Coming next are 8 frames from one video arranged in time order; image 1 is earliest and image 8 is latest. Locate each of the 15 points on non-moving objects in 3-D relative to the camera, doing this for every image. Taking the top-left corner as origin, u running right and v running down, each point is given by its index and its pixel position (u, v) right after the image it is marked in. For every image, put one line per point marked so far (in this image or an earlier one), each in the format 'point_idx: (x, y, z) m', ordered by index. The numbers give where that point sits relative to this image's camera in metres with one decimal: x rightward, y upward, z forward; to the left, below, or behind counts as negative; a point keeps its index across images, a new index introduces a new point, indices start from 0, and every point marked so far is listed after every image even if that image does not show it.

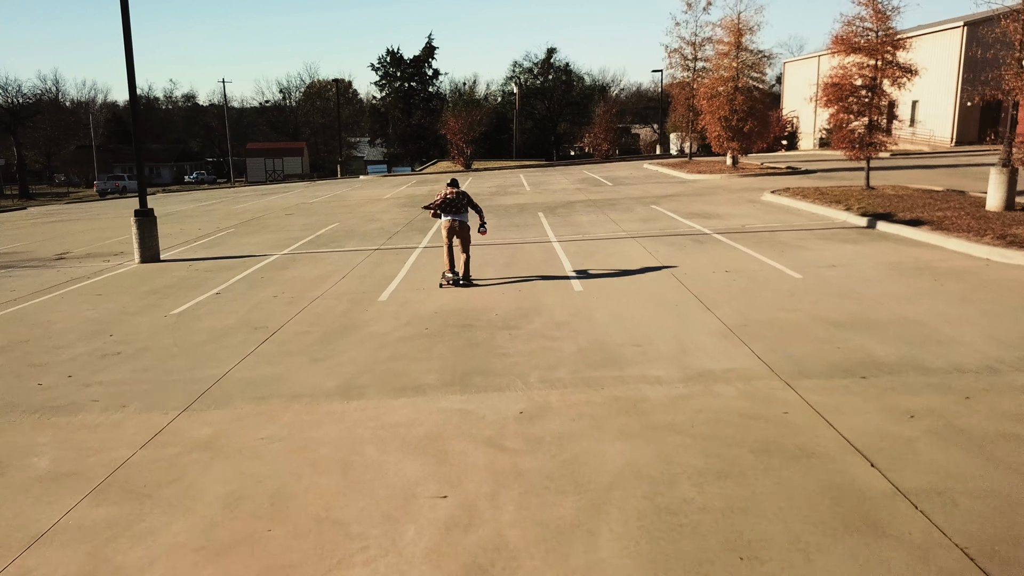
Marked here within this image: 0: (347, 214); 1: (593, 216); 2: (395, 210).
0: (-4.1, +1.8, +17.8) m
1: (+1.6, +1.5, +14.4) m
2: (-2.9, +2.0, +18.0) m
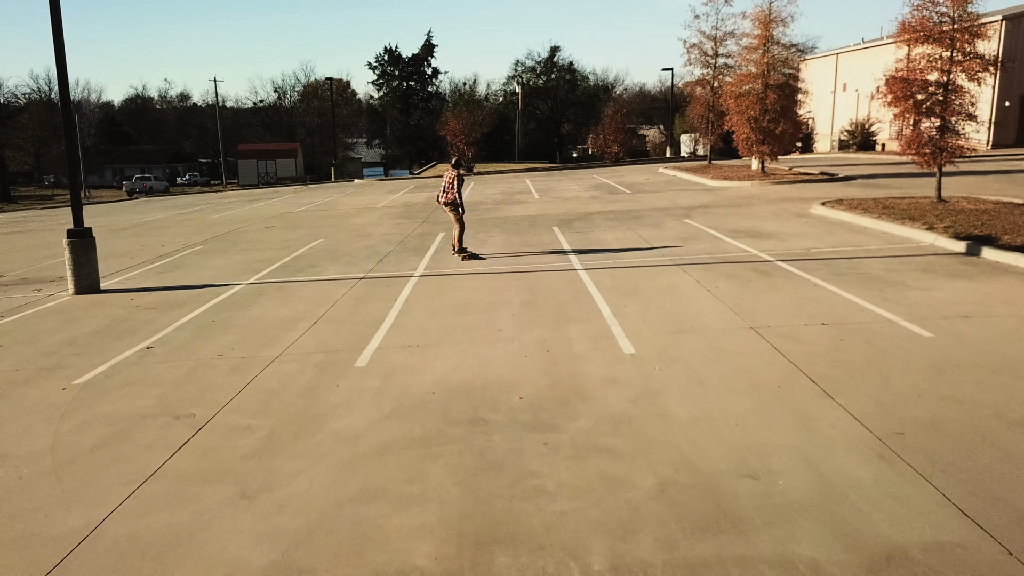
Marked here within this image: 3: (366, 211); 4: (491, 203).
0: (-3.9, +1.4, +15.7) m
1: (+1.8, +1.0, +12.3) m
2: (-2.7, +1.5, +15.9) m
3: (-3.8, +2.0, +18.7) m
4: (-0.6, +2.3, +19.0) m
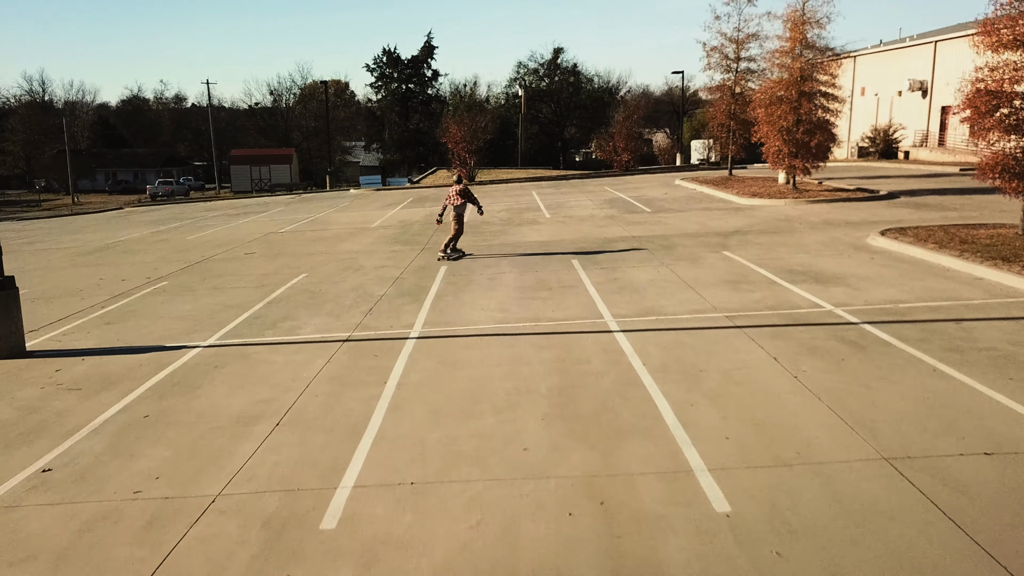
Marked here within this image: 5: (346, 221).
0: (-3.7, +0.7, +14.0) m
1: (+2.0, +0.3, +10.5) m
2: (-2.5, +0.8, +14.1) m
3: (-3.6, +1.3, +16.9) m
4: (-0.4, +1.6, +17.2) m
5: (-4.5, +1.8, +19.4) m
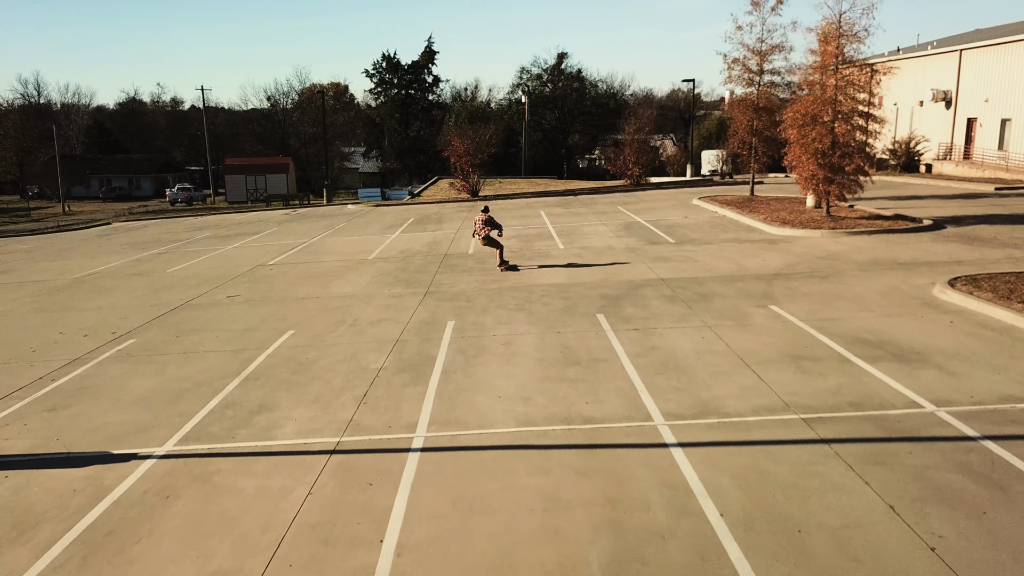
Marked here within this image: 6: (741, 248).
0: (-3.5, -0.2, +12.5) m
1: (+2.3, -0.6, +9.1) m
2: (-2.3, -0.1, +12.7) m
3: (-3.4, +0.4, +15.4) m
4: (-0.1, +0.7, +15.7) m
5: (-4.3, +1.0, +18.0) m
6: (+4.8, +0.8, +15.1) m
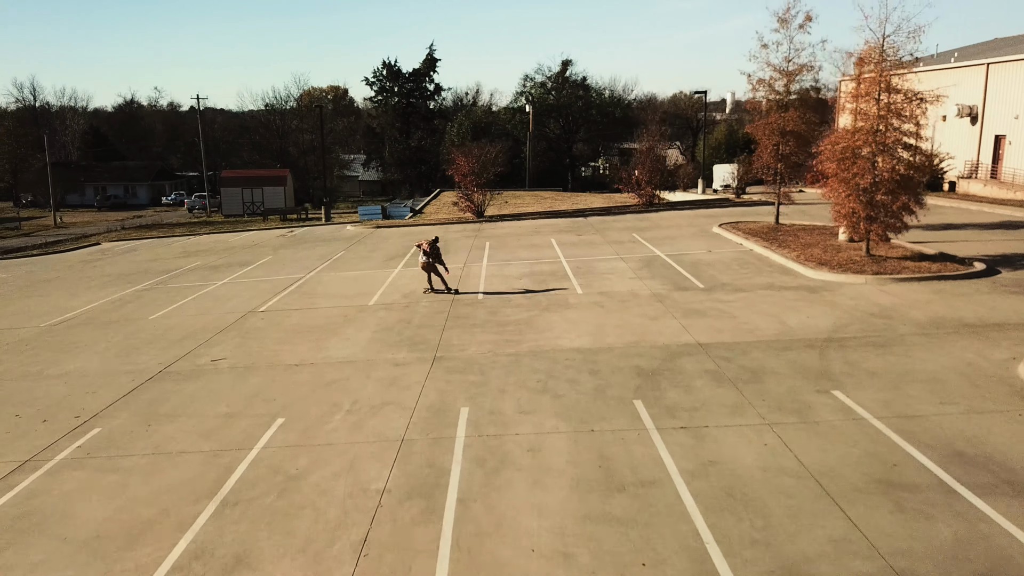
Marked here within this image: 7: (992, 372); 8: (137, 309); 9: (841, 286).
0: (-3.2, -1.2, +11.1) m
1: (+2.6, -1.6, +7.7) m
2: (-2.0, -1.1, +11.3) m
3: (-3.1, -0.6, +14.0) m
4: (+0.2, -0.3, +14.3) m
5: (-4.0, -0.1, +16.6) m
6: (+5.1, -0.2, +13.7) m
7: (+6.2, -1.1, +9.2) m
8: (-8.6, -0.4, +16.3) m
9: (+6.5, +0.1, +14.2) m
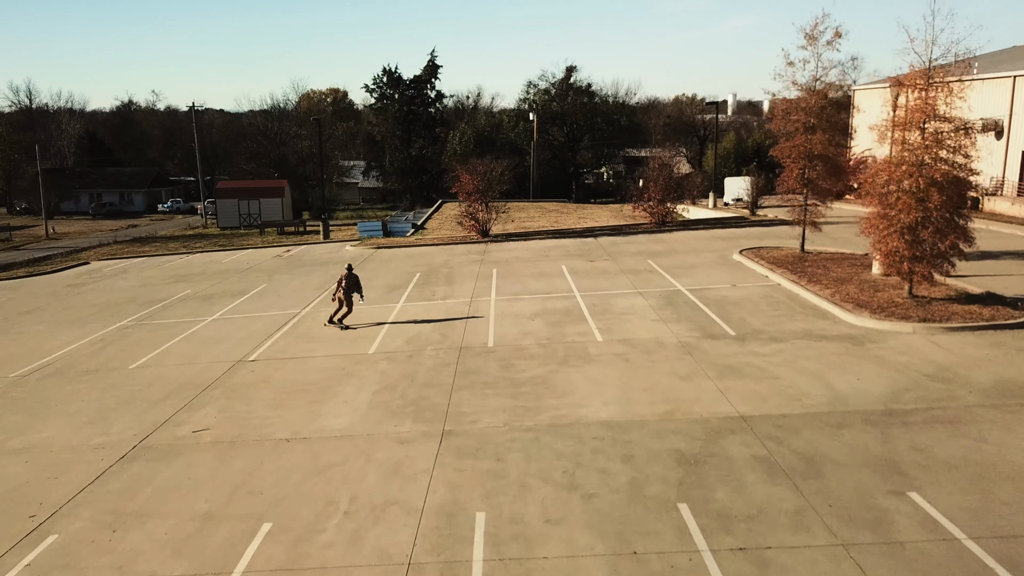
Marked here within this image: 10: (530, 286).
0: (-2.9, -2.1, +9.8) m
1: (+2.8, -2.5, +6.4) m
2: (-1.7, -2.0, +10.0) m
3: (-2.8, -1.5, +12.8) m
4: (+0.4, -1.2, +13.1) m
5: (-3.7, -1.0, +15.3) m
6: (+5.4, -1.1, +12.5) m
7: (+6.5, -2.0, +8.0) m
8: (-8.3, -1.4, +15.1) m
9: (+6.8, -0.8, +13.0) m
10: (+0.5, +0.1, +19.1) m
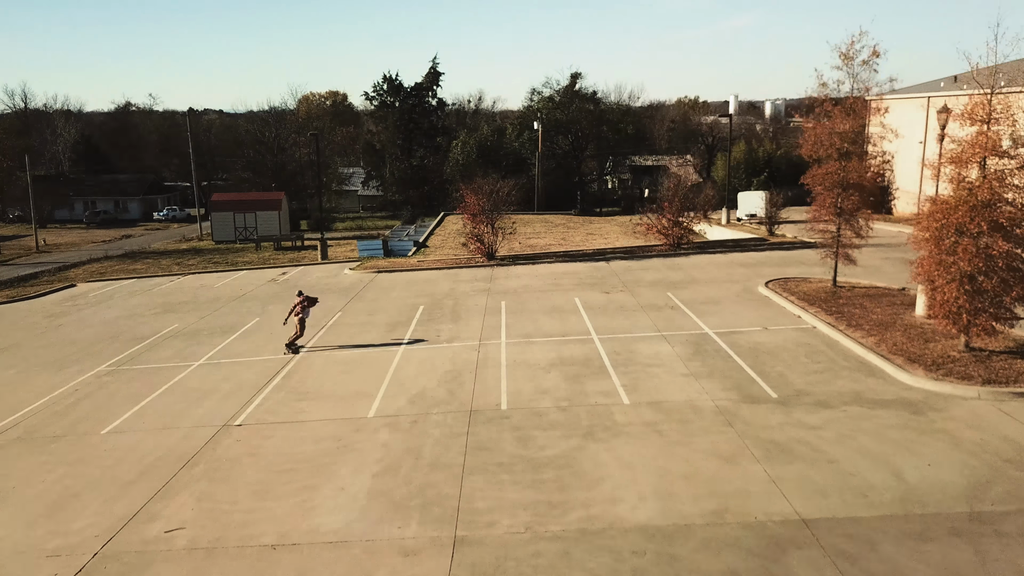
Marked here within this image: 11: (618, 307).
0: (-2.6, -3.1, +8.4) m
1: (+3.1, -3.5, +5.0) m
2: (-1.5, -3.0, +8.6) m
3: (-2.5, -2.5, +11.3) m
4: (+0.7, -2.2, +11.7) m
5: (-3.4, -1.9, +13.9) m
6: (+5.7, -2.1, +11.0) m
7: (+6.8, -3.0, +6.6) m
8: (-8.1, -2.3, +13.7) m
9: (+7.1, -1.8, +11.6) m
10: (+0.8, -0.9, +17.6) m
11: (+2.8, -0.4, +18.9) m
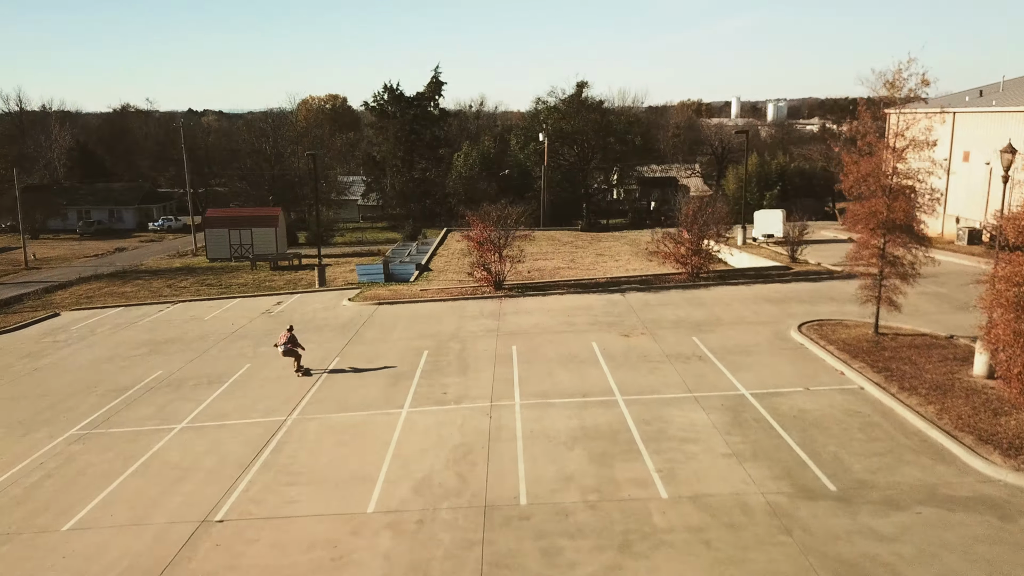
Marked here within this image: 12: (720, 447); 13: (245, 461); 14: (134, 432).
0: (-2.3, -4.3, +6.8) m
1: (+3.4, -4.7, +3.4) m
2: (-1.1, -4.1, +7.0) m
3: (-2.2, -3.6, +9.8) m
4: (+1.0, -3.4, +10.1) m
5: (-3.1, -3.1, +12.3) m
6: (+6.0, -3.2, +9.5) m
7: (+7.1, -4.1, +5.0) m
8: (-7.7, -3.5, +12.1) m
9: (+7.4, -3.0, +10.0) m
10: (+1.1, -2.0, +16.1) m
11: (+3.1, -1.6, +17.3) m
12: (+3.6, -2.7, +12.4) m
13: (-4.8, -3.1, +12.9) m
14: (-7.8, -3.0, +14.8) m
